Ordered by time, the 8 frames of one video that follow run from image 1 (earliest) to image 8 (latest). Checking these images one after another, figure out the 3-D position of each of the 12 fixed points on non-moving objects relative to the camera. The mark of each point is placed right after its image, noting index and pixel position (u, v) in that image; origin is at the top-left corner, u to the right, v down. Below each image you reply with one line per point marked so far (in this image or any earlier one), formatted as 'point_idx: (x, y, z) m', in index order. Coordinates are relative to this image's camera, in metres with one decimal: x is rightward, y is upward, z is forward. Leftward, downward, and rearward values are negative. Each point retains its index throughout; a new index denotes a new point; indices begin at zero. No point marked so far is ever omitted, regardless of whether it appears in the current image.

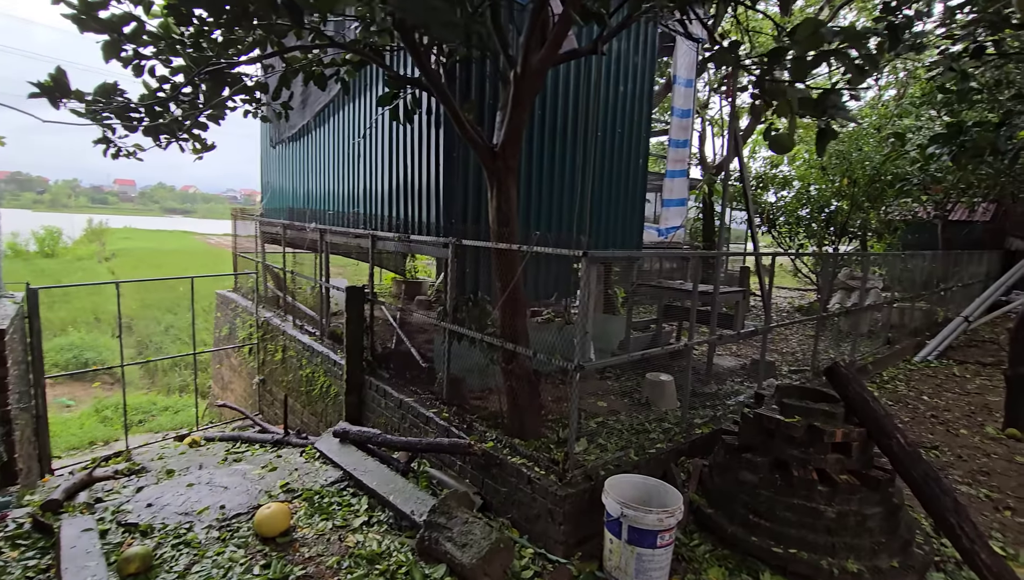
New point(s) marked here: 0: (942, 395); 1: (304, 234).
0: (+4.0, -1.0, +4.8) m
1: (-2.2, +0.6, +5.4) m
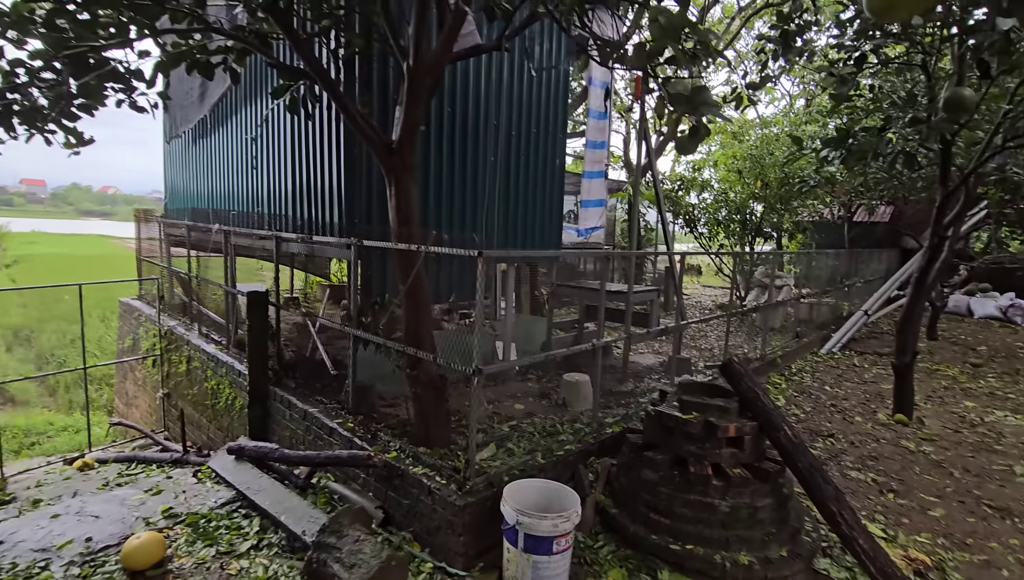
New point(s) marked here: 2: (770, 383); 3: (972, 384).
0: (+3.3, -0.9, +5.1) m
1: (-3.0, +0.5, +5.1) m
2: (+2.5, -0.9, +5.0) m
3: (+4.7, -1.0, +5.3) m
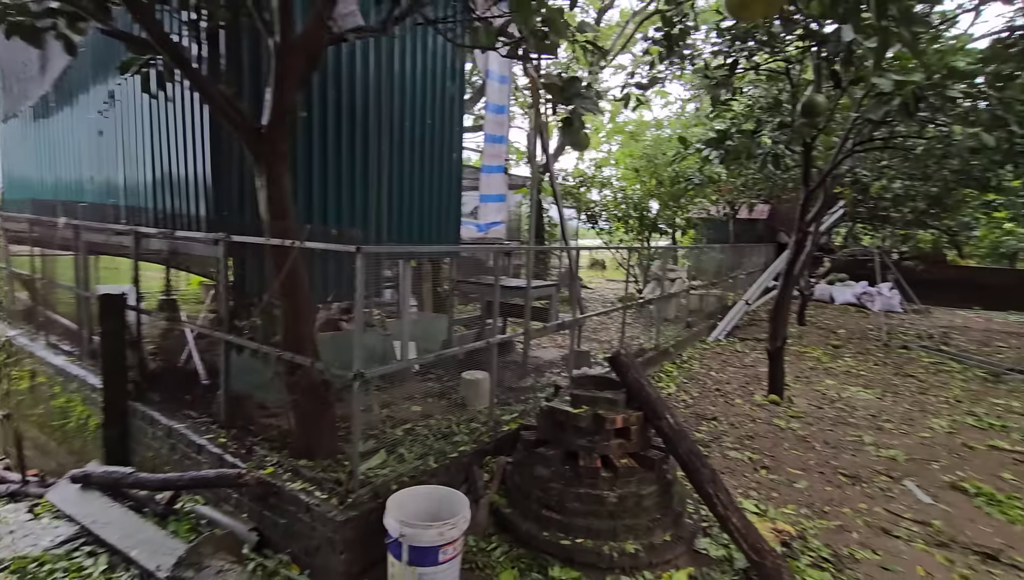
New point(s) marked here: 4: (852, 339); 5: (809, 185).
0: (+2.3, -0.9, +5.5) m
1: (-4.0, +0.5, +4.4) m
2: (+1.6, -0.8, +5.3) m
3: (+3.7, -0.9, +5.9) m
4: (+4.8, -0.7, +7.2) m
5: (+2.4, +0.8, +4.2) m
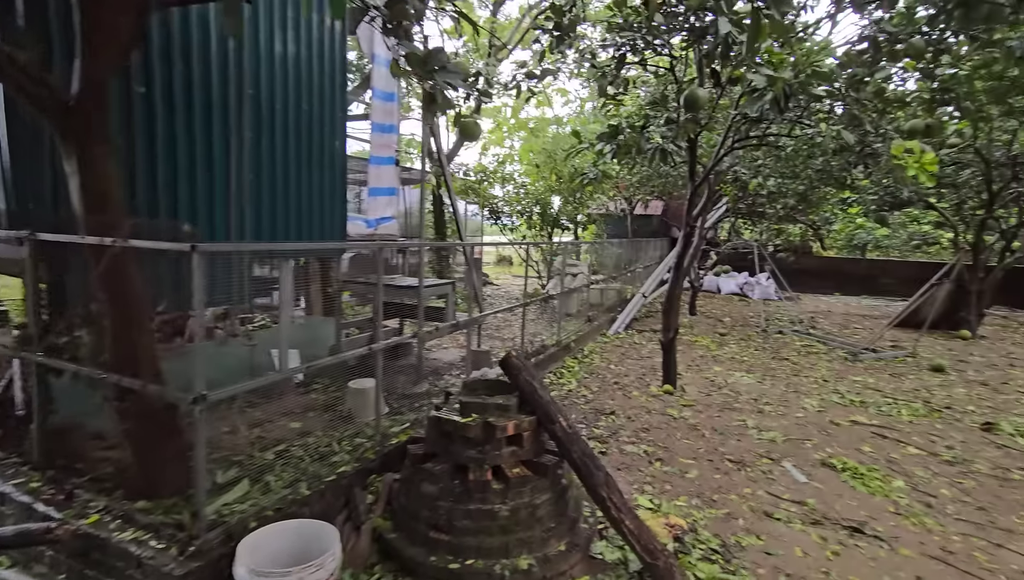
0: (+1.2, -0.8, +5.6) m
1: (-4.8, +0.4, +3.4) m
2: (+0.5, -0.8, +5.3) m
3: (+2.5, -0.8, +6.2) m
4: (+3.4, -0.6, +7.7) m
5: (+1.5, +0.9, +4.3) m
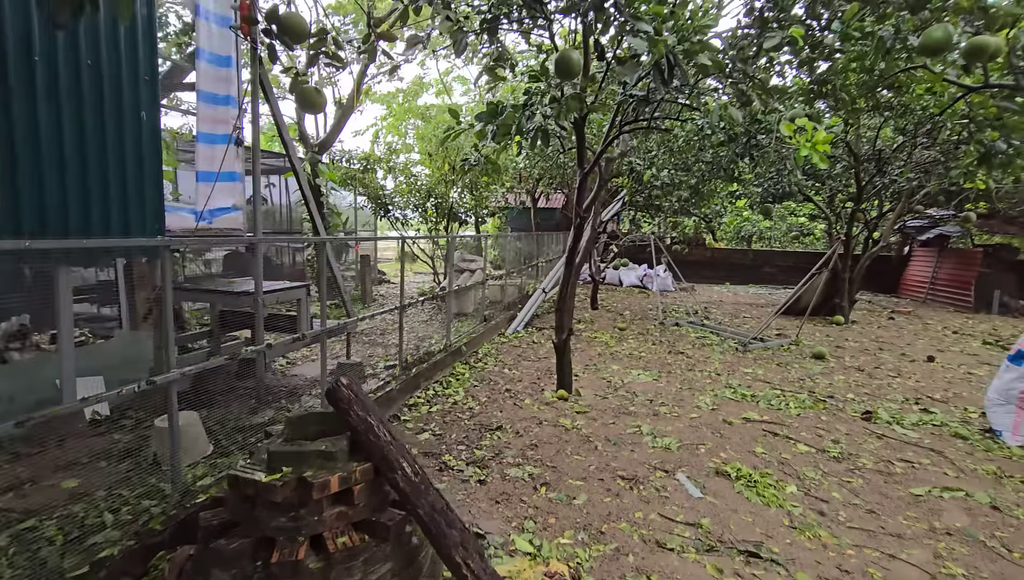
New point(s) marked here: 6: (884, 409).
0: (+0.1, -0.8, +5.2) m
1: (-5.5, +0.3, +2.1) m
2: (-0.5, -0.8, +4.8) m
3: (+1.2, -0.7, +6.0) m
4: (+1.8, -0.4, +7.7) m
5: (+0.6, +0.9, +3.9) m
6: (+3.0, -1.0, +4.1) m
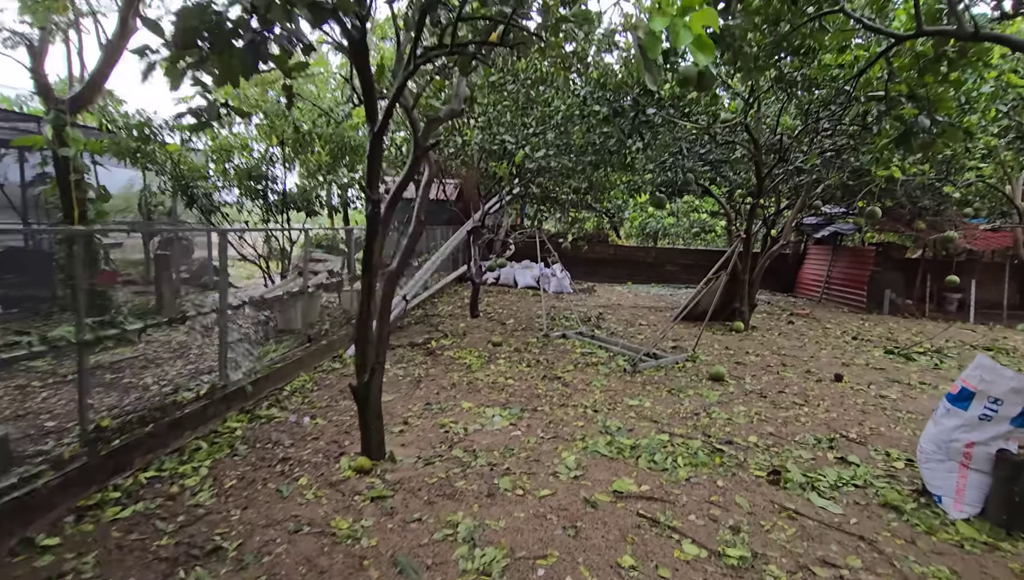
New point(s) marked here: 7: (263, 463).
0: (-1.3, -0.9, +3.8) m
1: (-6.4, +0.1, -0.2) m
2: (-1.9, -0.9, +3.2) m
3: (-0.3, -0.8, +4.8) m
4: (0.0, -0.5, +6.5) m
5: (-0.7, +0.8, +2.6) m
6: (+1.7, -1.1, +3.2) m
7: (-1.4, -1.0, +2.9) m
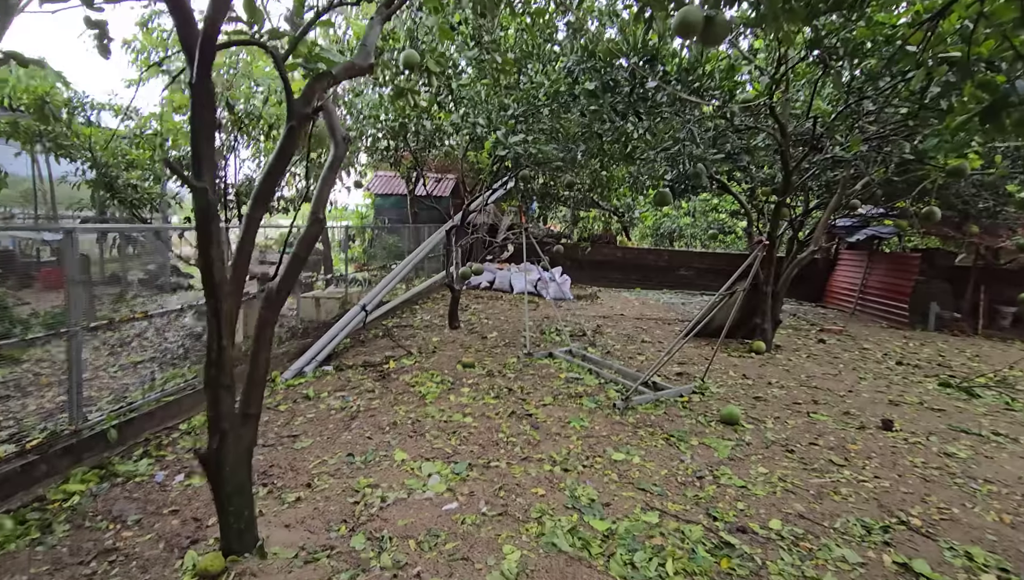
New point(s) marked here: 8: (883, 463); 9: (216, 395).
0: (-1.7, -1.0, +2.9) m
1: (-6.8, 0.0, -0.9) m
2: (-2.2, -1.0, +2.4) m
3: (-0.6, -0.9, +3.9) m
4: (-0.2, -0.6, +5.6) m
5: (-1.0, +0.7, +1.7) m
6: (+1.4, -1.2, +2.2) m
7: (-1.8, -1.1, +2.1) m
8: (+2.3, -1.1, +3.2) m
9: (-1.2, -0.4, +2.1) m
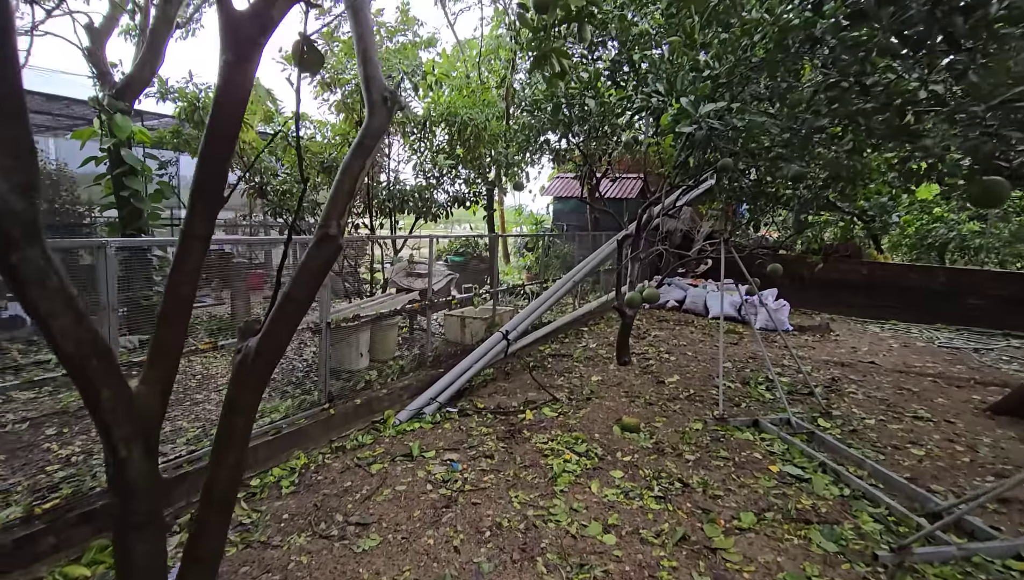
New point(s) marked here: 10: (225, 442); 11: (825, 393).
0: (-1.1, -1.1, +2.2) m
1: (-7.2, +0.2, +0.6) m
2: (-1.8, -1.1, +1.9) m
3: (+0.3, -1.1, +2.7) m
4: (+1.3, -0.9, +4.1) m
5: (-0.9, +0.5, +0.8) m
6: (+1.5, -1.5, +0.4) m
7: (-1.5, -1.2, +1.4) m
8: (+2.7, -1.4, +0.9) m
9: (-0.9, -0.5, +1.2) m
10: (-0.8, -0.4, +1.3) m
11: (+2.7, -0.9, +4.3) m
